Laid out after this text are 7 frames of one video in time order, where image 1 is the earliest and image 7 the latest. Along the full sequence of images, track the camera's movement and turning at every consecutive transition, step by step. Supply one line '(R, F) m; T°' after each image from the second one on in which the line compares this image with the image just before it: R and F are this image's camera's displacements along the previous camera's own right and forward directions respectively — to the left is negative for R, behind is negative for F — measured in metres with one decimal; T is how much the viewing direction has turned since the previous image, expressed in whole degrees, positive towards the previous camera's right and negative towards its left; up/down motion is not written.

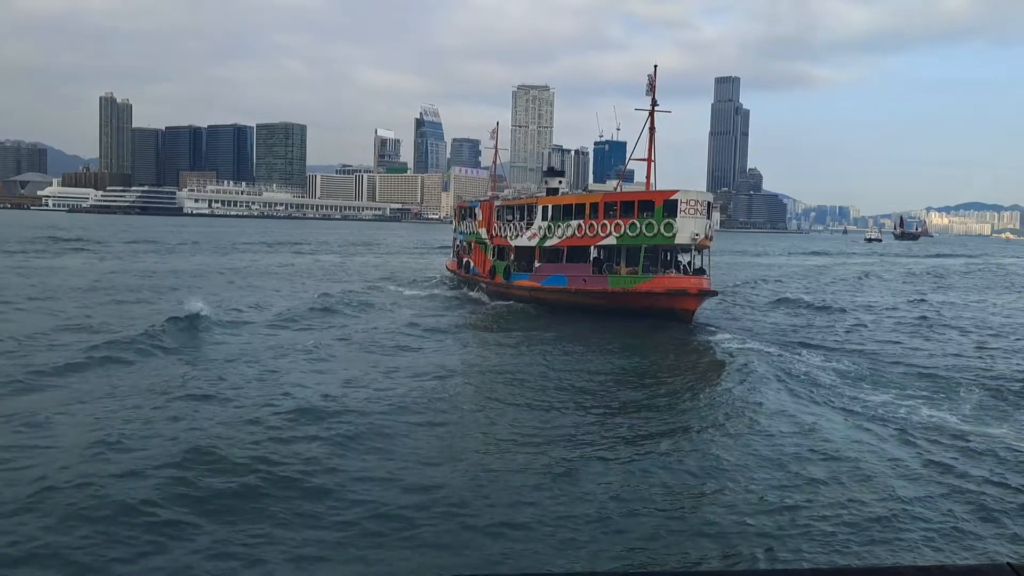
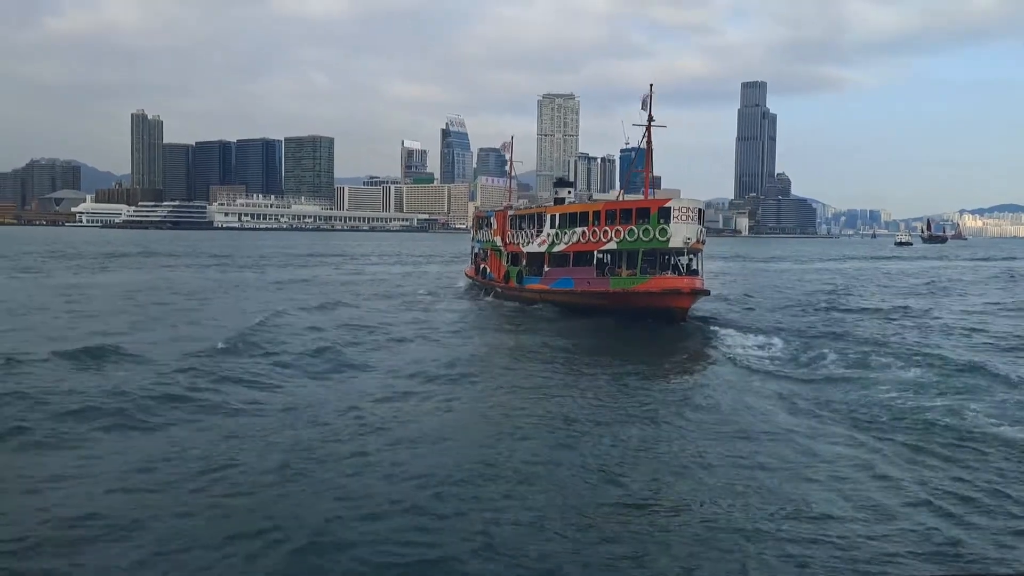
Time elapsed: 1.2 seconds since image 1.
(+5.0, -2.7) m; -2°
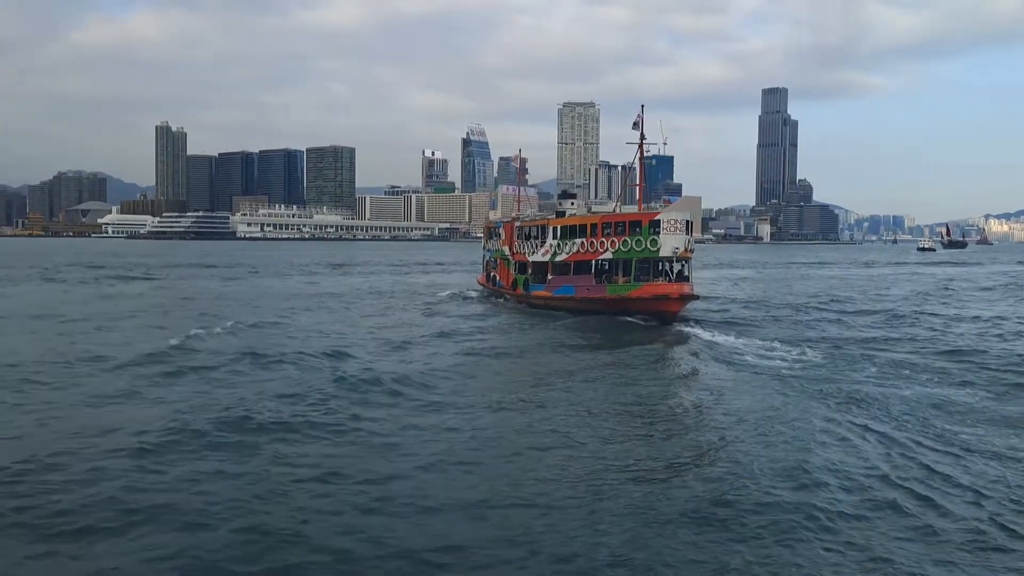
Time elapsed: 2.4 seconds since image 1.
(+4.8, -3.3) m; -1°
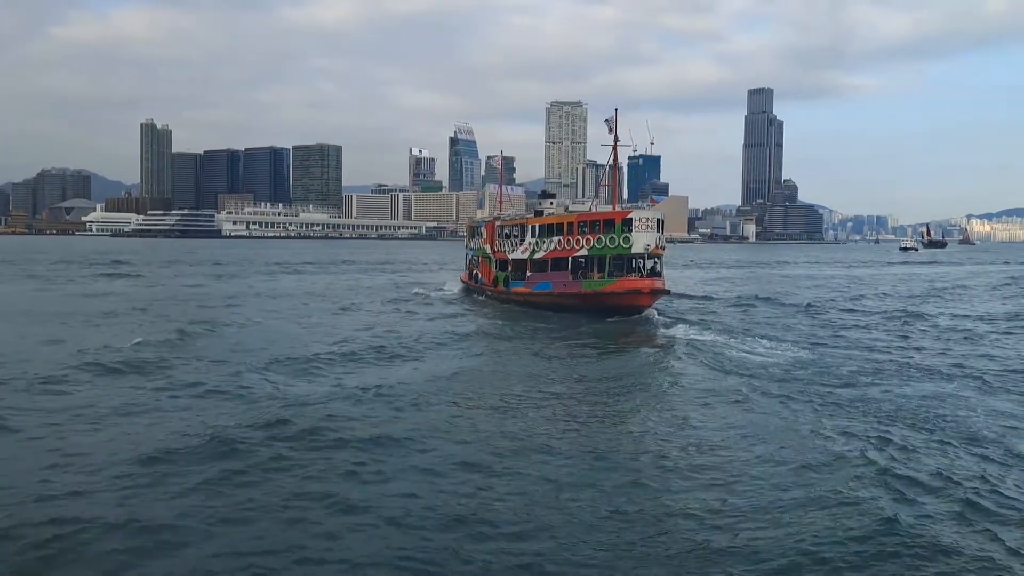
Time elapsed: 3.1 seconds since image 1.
(+0.2, -1.2) m; +1°
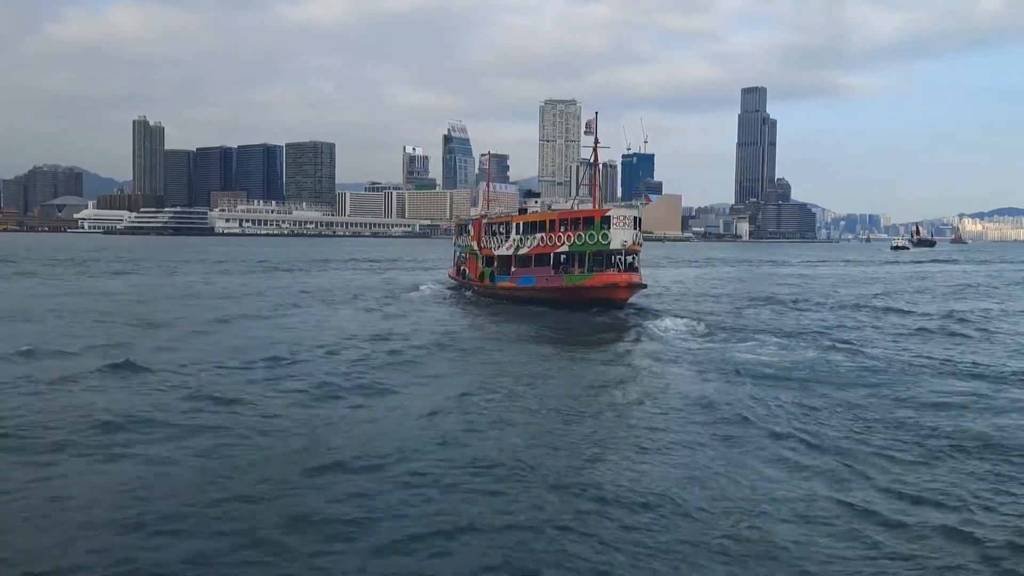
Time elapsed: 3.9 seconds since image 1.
(+0.1, -0.1) m; 0°
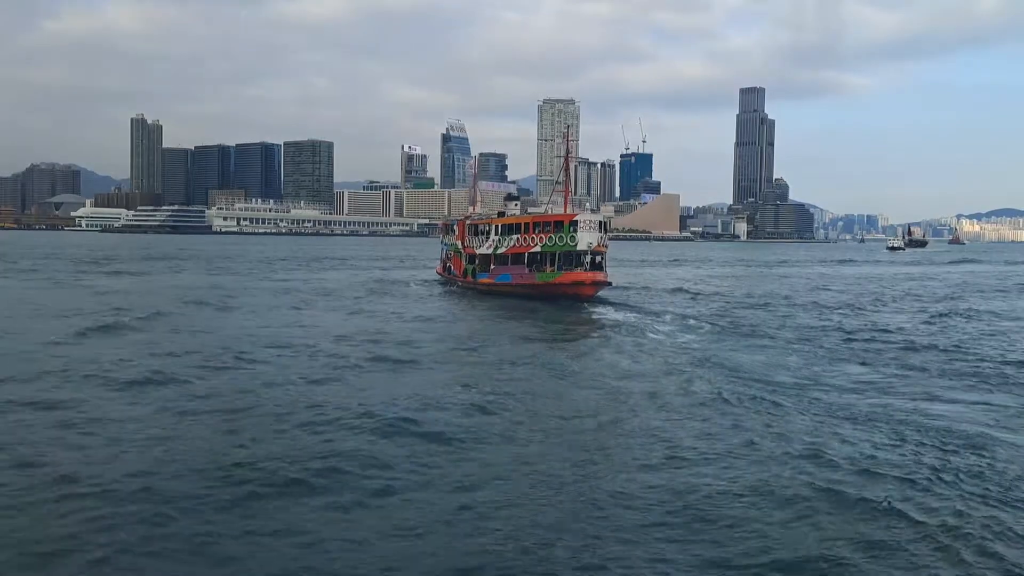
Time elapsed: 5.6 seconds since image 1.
(+0.4, -0.2) m; 0°
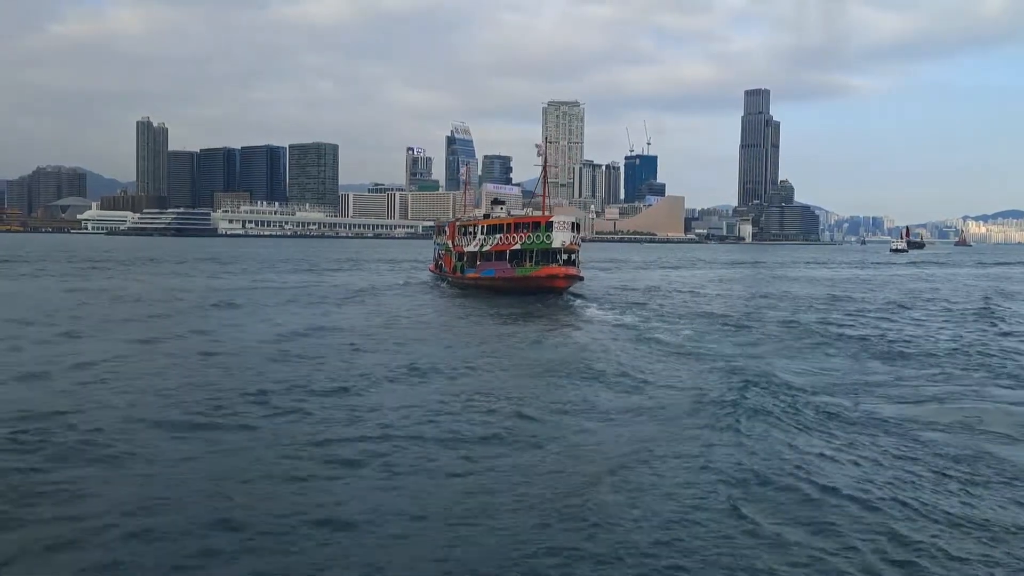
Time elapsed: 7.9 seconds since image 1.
(+0.4, -0.5) m; 0°
